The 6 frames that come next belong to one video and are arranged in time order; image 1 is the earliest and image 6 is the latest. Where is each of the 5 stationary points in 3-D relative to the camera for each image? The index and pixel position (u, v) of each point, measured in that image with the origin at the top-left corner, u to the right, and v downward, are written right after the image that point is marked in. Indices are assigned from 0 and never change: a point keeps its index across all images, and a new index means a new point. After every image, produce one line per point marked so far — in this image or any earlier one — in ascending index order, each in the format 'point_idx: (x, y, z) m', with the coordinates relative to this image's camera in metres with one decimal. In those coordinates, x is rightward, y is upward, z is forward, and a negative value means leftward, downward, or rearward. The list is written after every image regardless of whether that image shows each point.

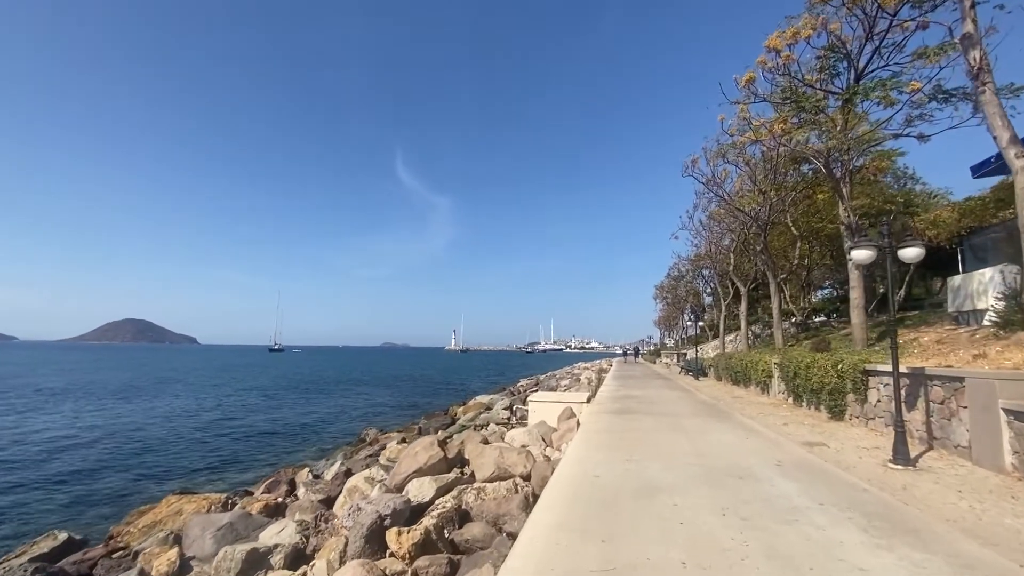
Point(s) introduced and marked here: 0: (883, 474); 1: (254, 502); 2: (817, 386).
0: (+5.7, -2.8, +7.3) m
1: (-5.5, -4.5, +10.0) m
2: (+8.4, -2.7, +13.0) m
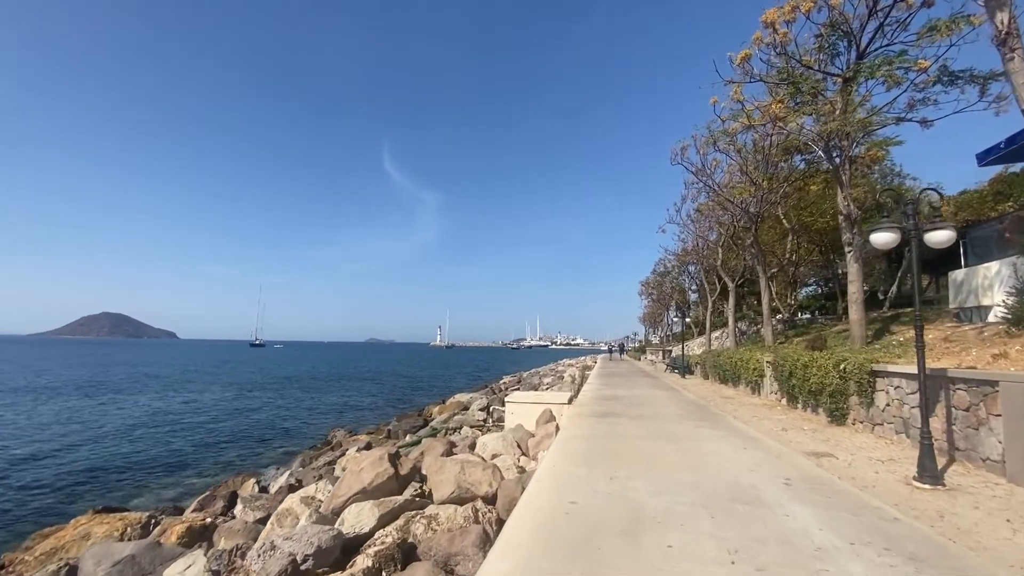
0: (+5.2, -2.7, +6.2) m
1: (-6.1, -4.3, +8.6) m
2: (+7.7, -2.5, +12.0) m
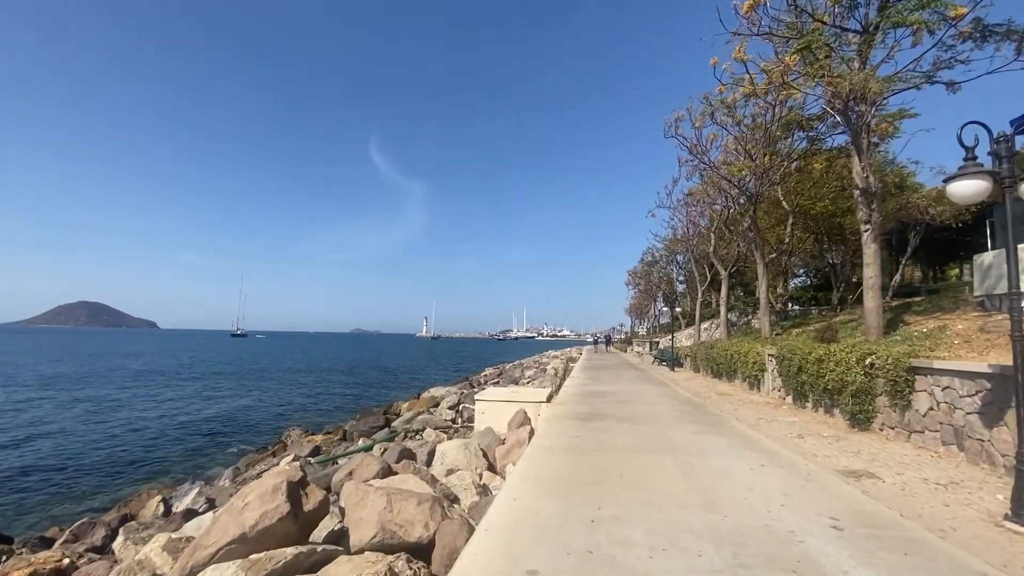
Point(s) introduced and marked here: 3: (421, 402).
0: (+4.6, -2.4, +4.4) m
1: (-6.7, -3.8, +6.6) m
2: (+7.0, -2.1, +10.3) m
3: (-3.9, -4.8, +20.0) m
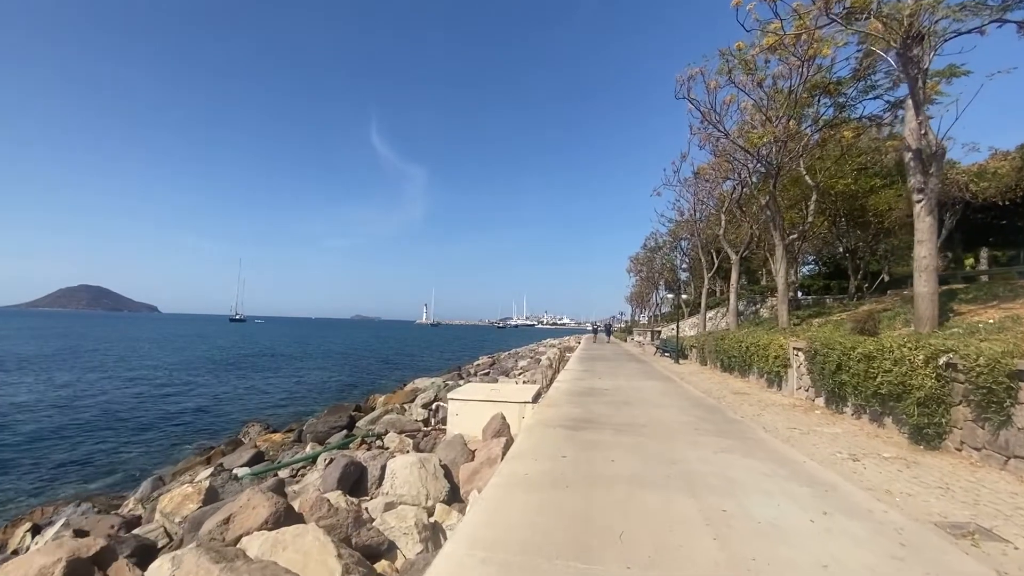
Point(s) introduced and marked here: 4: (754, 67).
0: (+4.1, -2.1, +2.3) m
1: (-7.2, -3.4, +4.5) m
2: (+6.5, -1.8, +8.2) m
3: (-4.3, -4.1, +18.0) m
4: (+8.4, +7.7, +16.4) m
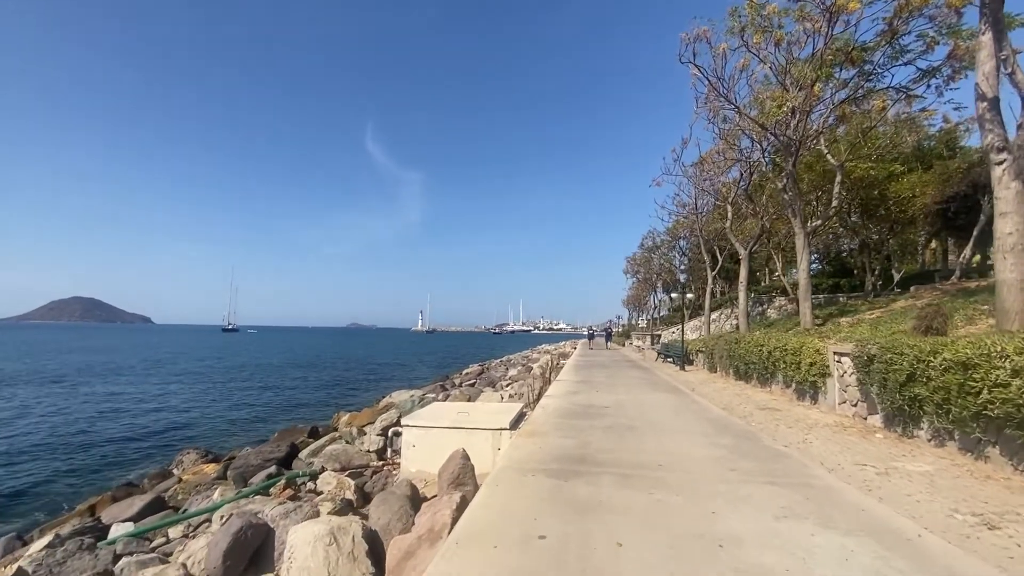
0: (+3.7, -1.9, -0.1) m
1: (-7.6, -3.3, +2.0) m
2: (+6.0, -1.5, +5.8) m
3: (-4.9, -4.1, +15.5) m
4: (+7.7, +7.8, +14.2) m
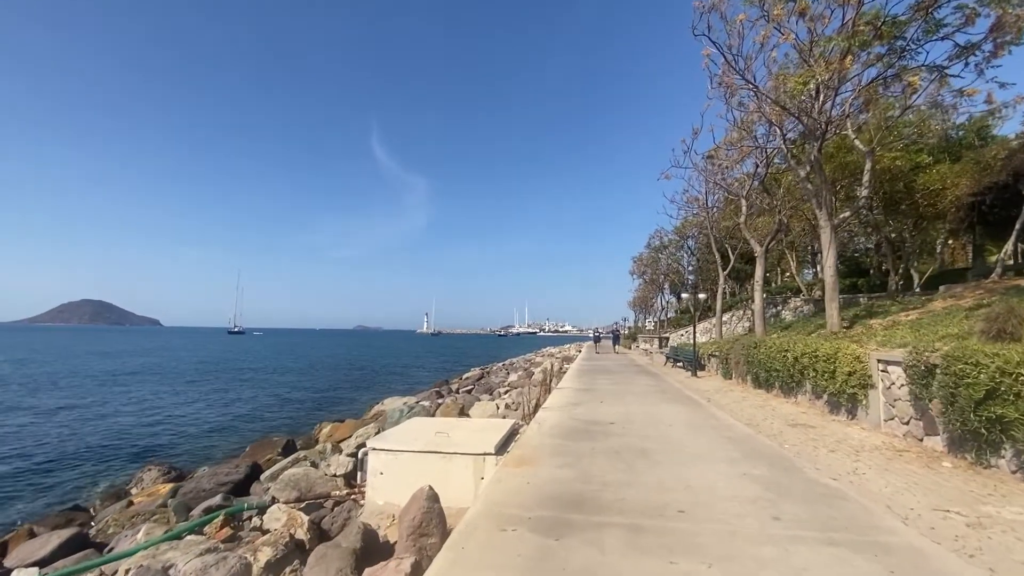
0: (+3.4, -1.8, -1.5) m
1: (-7.9, -3.3, +0.7) m
2: (+5.8, -1.4, +4.4) m
3: (-5.0, -4.1, +14.1) m
4: (+7.6, +7.9, +12.7) m
